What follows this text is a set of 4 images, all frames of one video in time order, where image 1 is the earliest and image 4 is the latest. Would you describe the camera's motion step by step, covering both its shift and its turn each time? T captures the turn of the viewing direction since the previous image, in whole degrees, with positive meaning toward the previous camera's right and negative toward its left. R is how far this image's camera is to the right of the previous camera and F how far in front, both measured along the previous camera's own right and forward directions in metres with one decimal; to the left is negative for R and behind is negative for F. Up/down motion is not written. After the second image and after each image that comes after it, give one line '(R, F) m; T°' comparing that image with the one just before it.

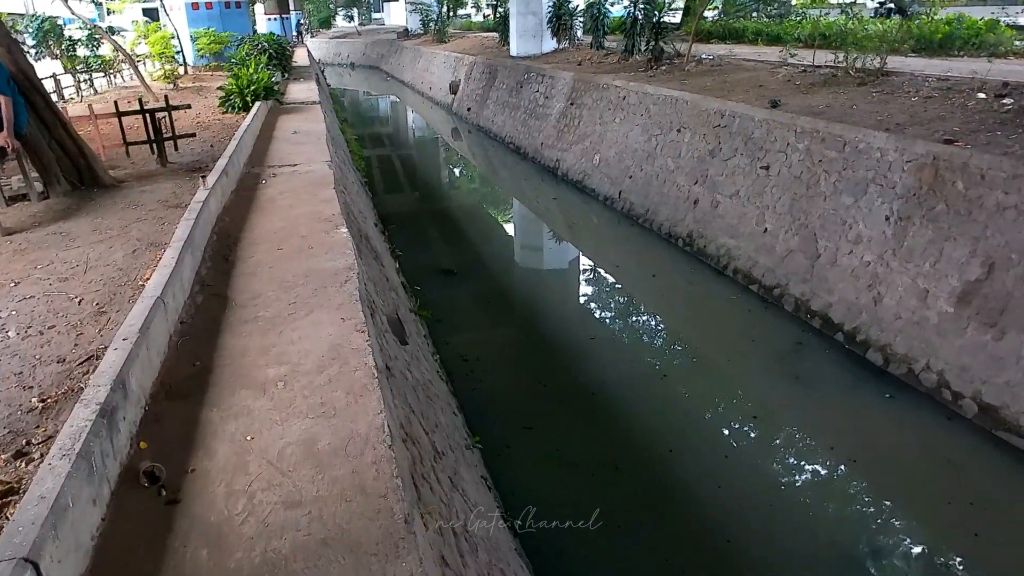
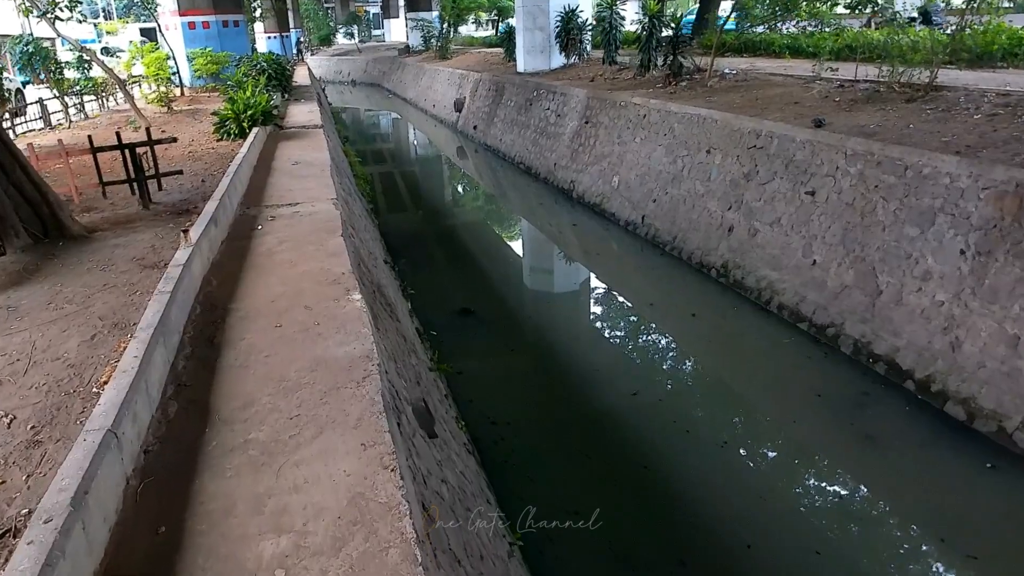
(-0.2, +0.6) m; 0°
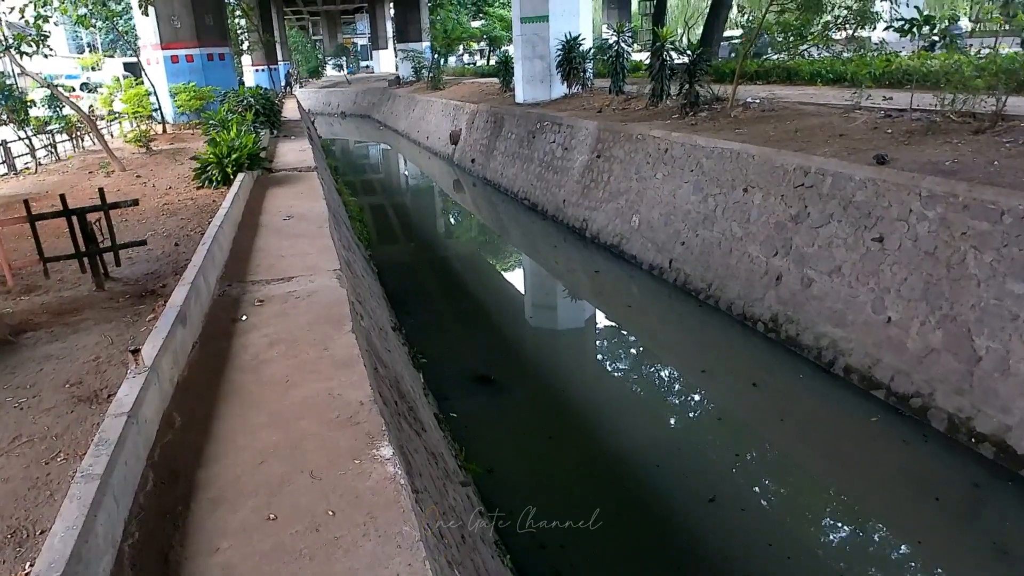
(-0.3, +0.9) m; +1°
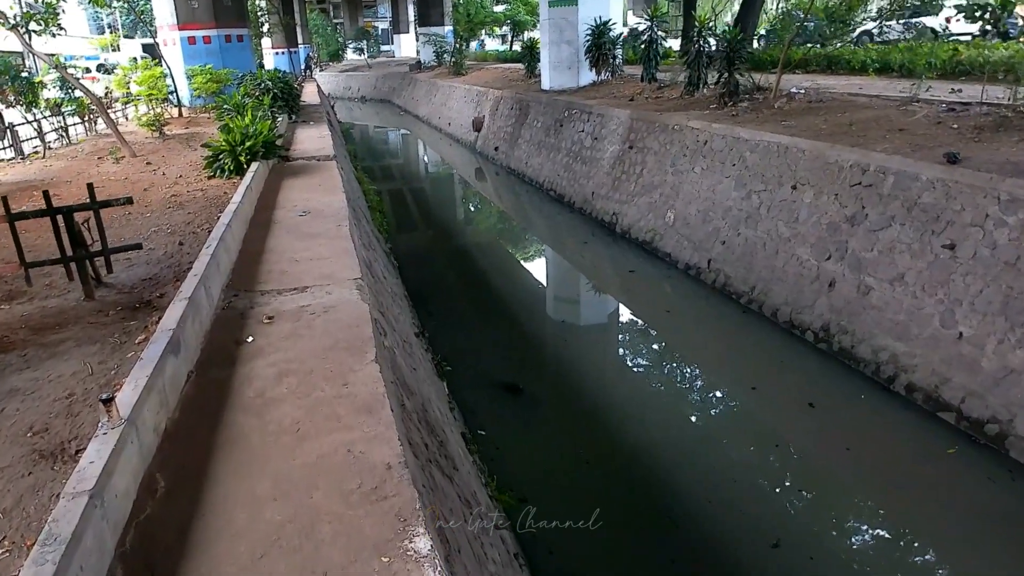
(-0.1, +0.4) m; -1°
